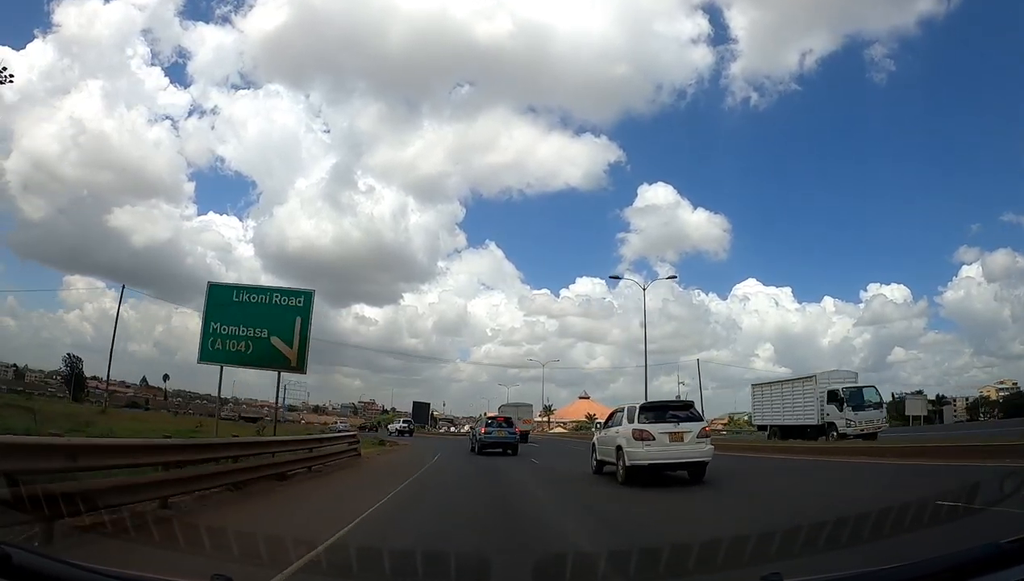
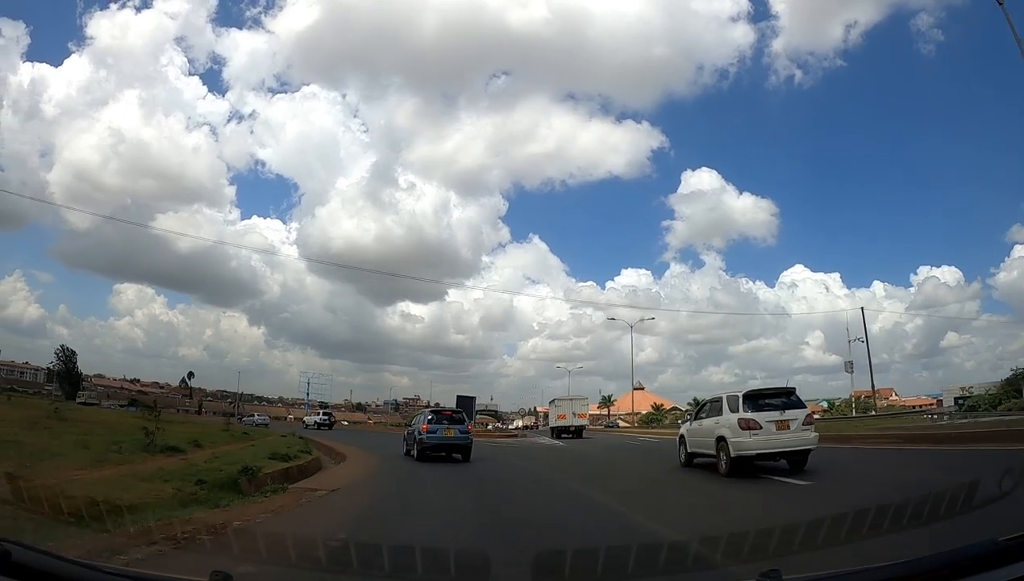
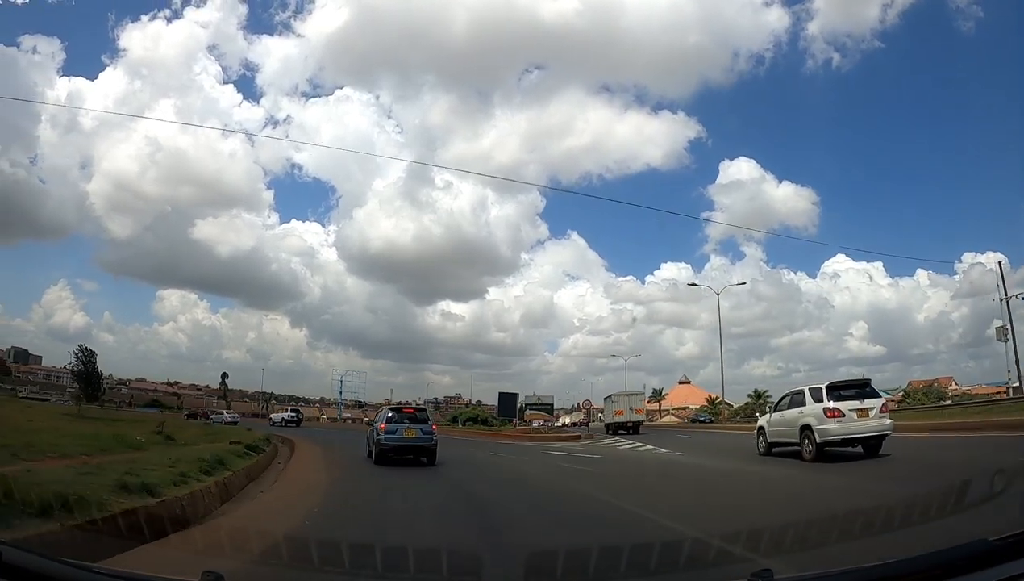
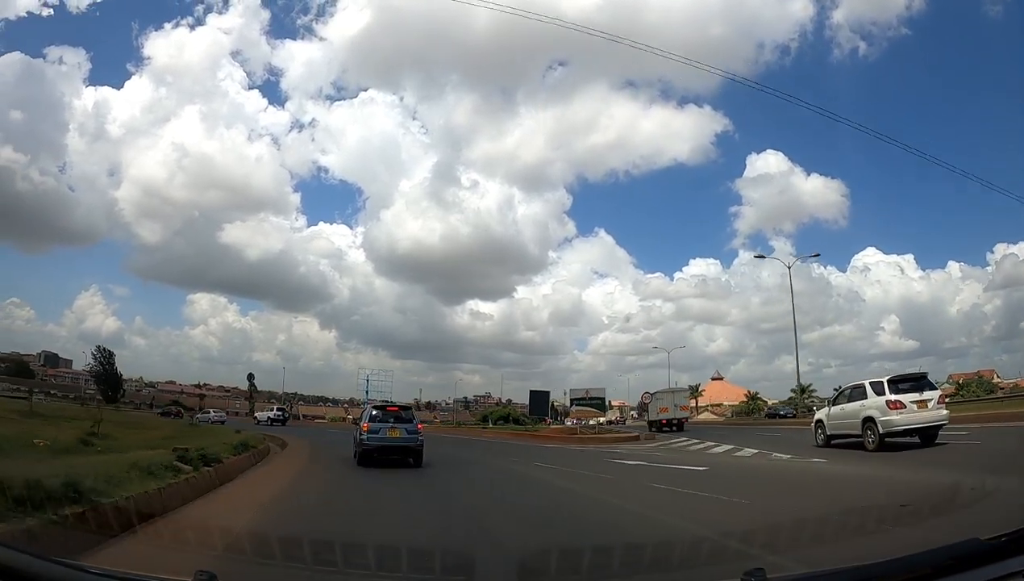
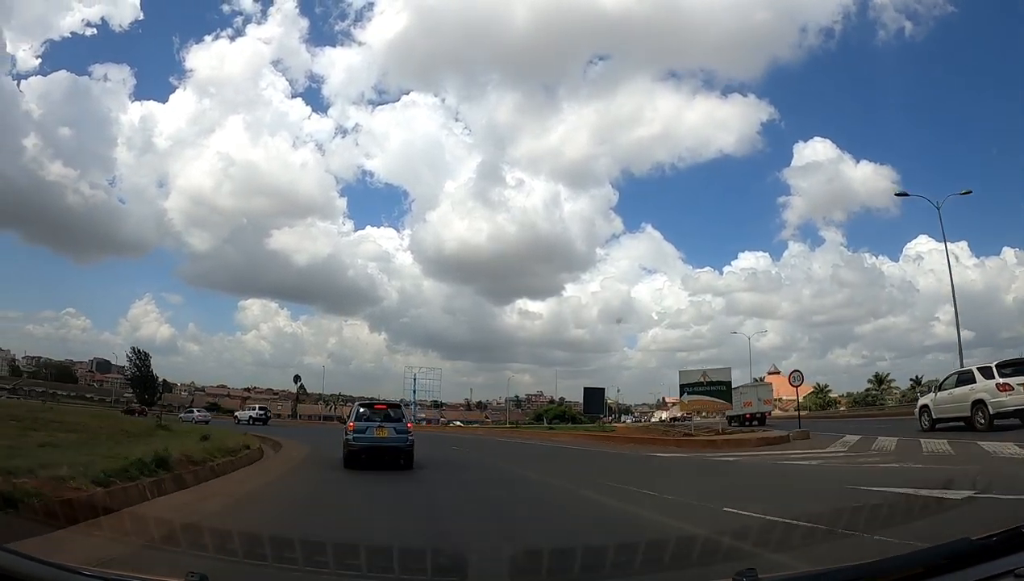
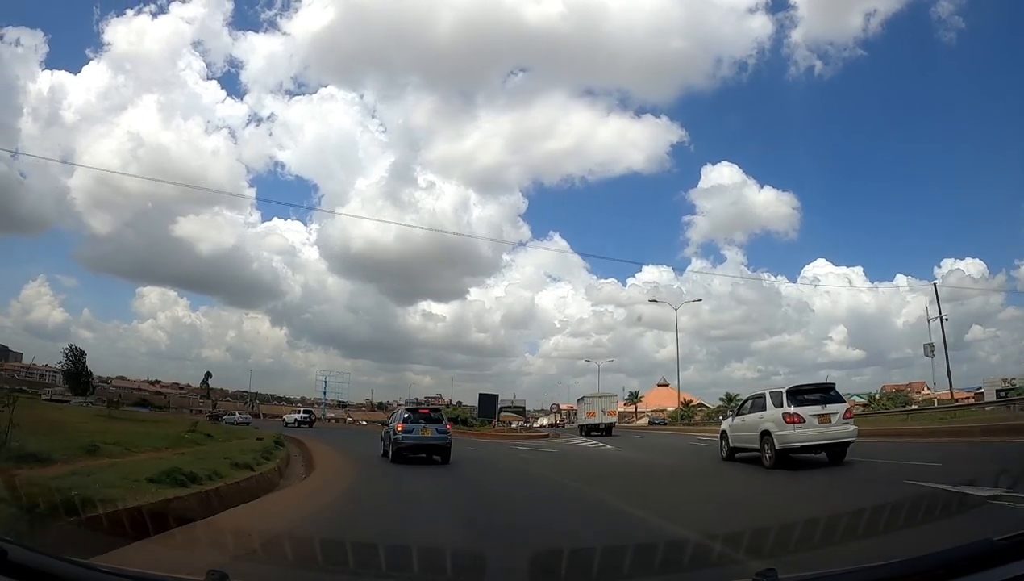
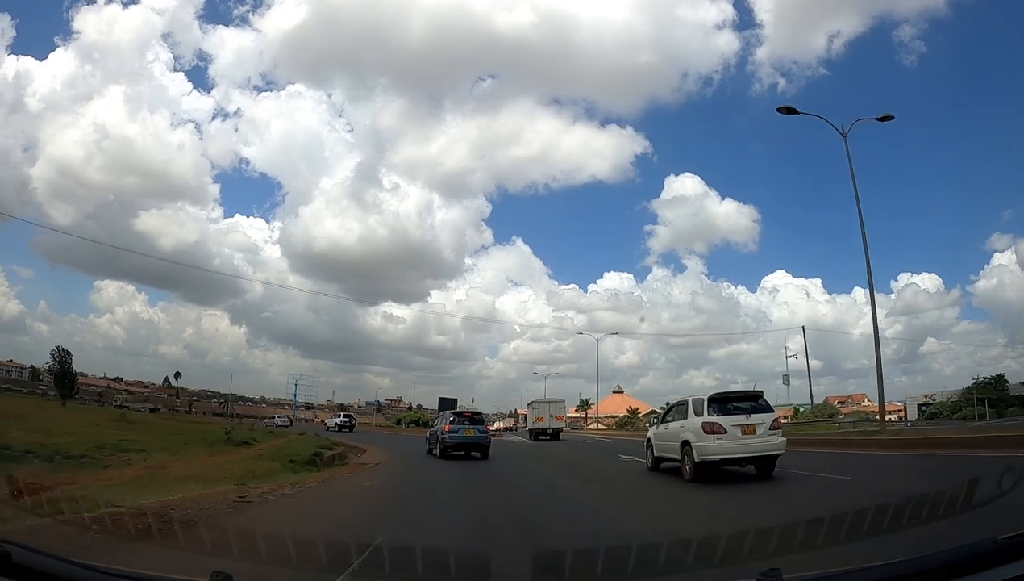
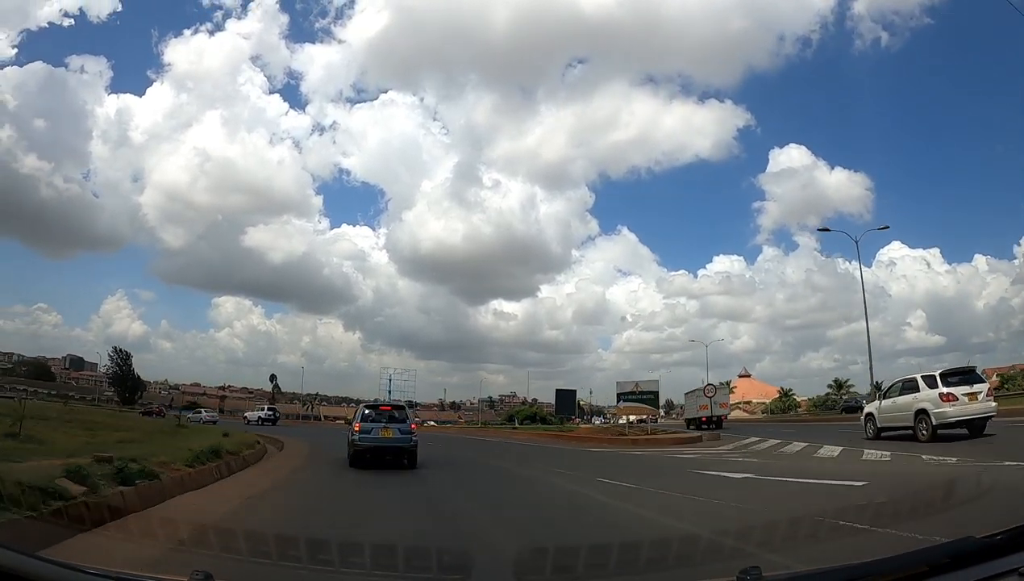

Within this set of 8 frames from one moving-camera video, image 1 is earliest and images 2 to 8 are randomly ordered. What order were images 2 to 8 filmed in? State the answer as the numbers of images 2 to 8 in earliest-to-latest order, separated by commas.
7, 2, 6, 3, 4, 8, 5
